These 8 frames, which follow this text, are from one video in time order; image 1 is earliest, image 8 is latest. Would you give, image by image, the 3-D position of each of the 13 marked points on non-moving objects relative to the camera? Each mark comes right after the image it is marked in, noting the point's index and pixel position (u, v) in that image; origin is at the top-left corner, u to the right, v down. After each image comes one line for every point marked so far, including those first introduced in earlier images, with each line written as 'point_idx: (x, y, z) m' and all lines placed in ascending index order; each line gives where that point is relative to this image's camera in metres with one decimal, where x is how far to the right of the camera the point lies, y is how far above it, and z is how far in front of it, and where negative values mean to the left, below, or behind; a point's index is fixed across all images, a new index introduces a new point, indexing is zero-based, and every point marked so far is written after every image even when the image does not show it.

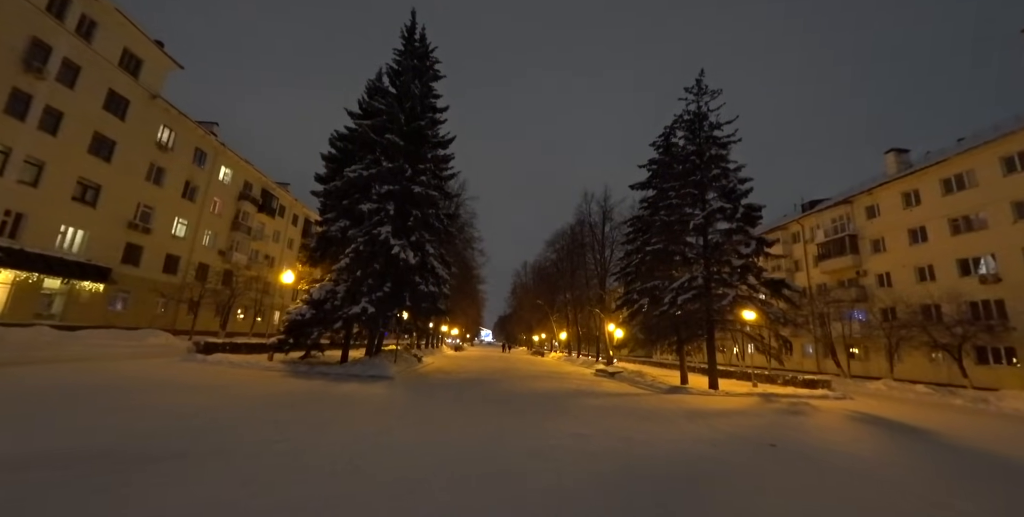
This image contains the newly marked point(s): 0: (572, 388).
0: (+2.5, -5.2, +16.7) m
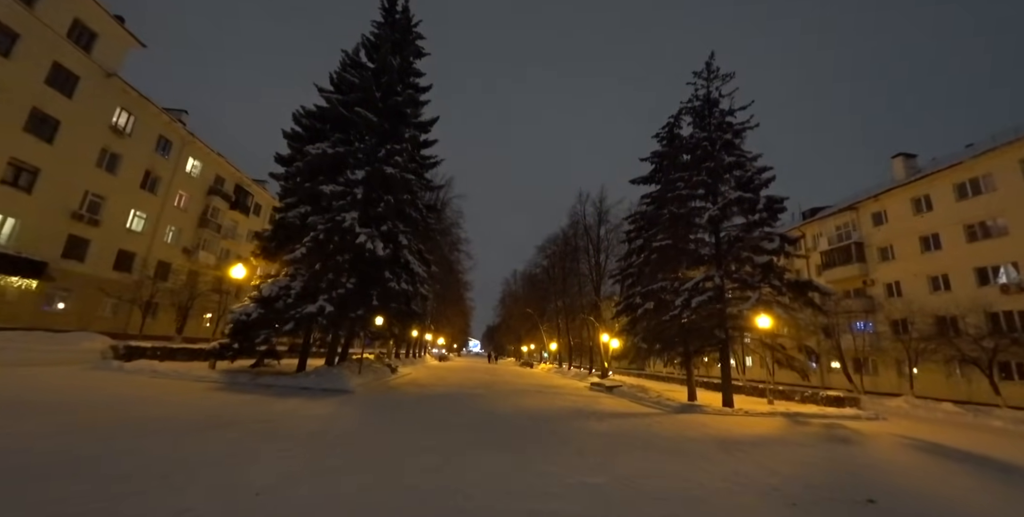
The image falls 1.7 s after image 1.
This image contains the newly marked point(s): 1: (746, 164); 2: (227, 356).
0: (+1.9, -5.0, +14.1) m
1: (+9.5, +3.8, +17.3) m
2: (-10.3, -3.5, +15.3) m
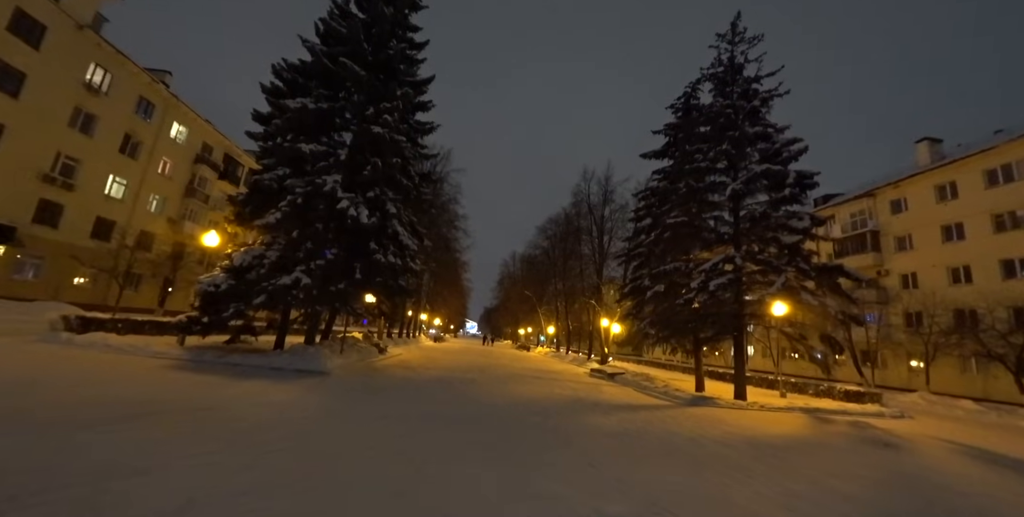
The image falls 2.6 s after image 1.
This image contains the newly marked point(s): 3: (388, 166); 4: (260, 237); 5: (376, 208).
0: (+1.8, -4.2, +12.8) m
1: (+9.6, +4.5, +15.6) m
2: (-10.4, -2.3, +13.9) m
3: (-4.5, +3.4, +15.3) m
4: (-8.7, +0.7, +14.6) m
5: (-4.8, +1.8, +15.0) m
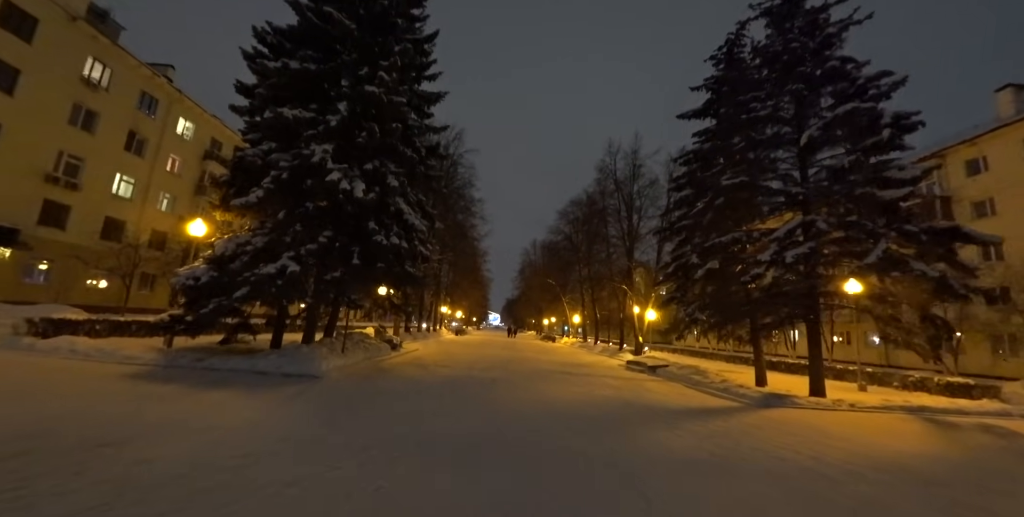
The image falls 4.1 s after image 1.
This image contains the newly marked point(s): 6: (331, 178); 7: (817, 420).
0: (+2.6, -3.5, +10.5) m
1: (+10.2, +5.6, +12.7) m
2: (-9.6, -2.1, +12.1) m
3: (-3.9, +3.9, +13.2) m
4: (-8.0, +1.1, +12.8) m
5: (-4.2, +2.3, +12.9) m
6: (-4.8, +2.1, +11.2) m
7: (+6.8, -3.6, +9.5) m
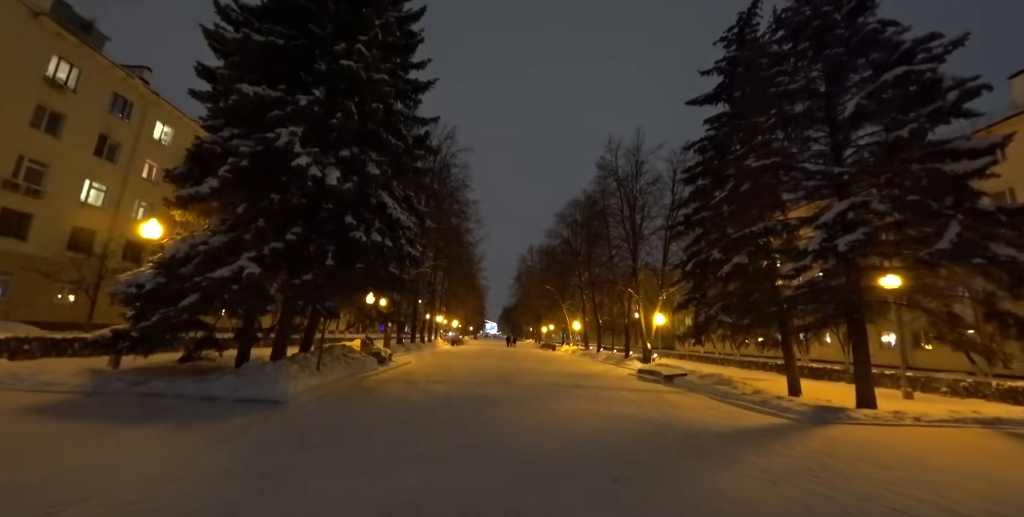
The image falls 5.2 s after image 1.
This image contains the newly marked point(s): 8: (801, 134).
0: (+2.7, -3.3, +8.7) m
1: (+10.1, +5.9, +11.3) m
2: (-9.5, -2.2, +10.3) m
3: (-3.9, +3.9, +11.5) m
4: (-7.9, +1.0, +11.0) m
5: (-4.2, +2.3, +11.2) m
6: (-4.8, +2.1, +9.5) m
7: (+7.0, -3.4, +7.8) m
8: (+8.4, +3.6, +12.3) m
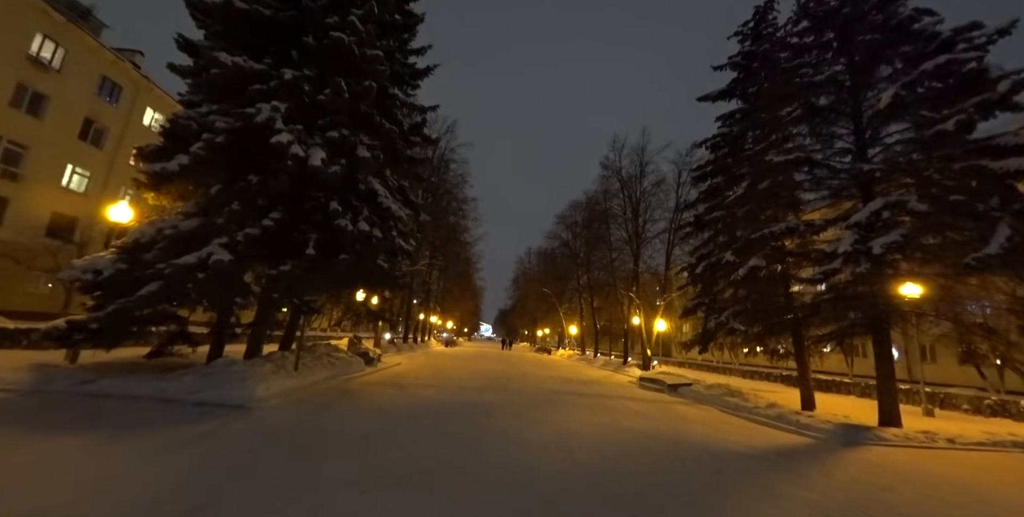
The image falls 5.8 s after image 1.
0: (+2.6, -3.3, +7.8) m
1: (+10.2, +5.7, +10.5) m
2: (-9.6, -1.8, +9.3) m
3: (-3.8, +4.1, +10.6) m
4: (-7.9, +1.3, +10.0) m
5: (-4.1, +2.5, +10.2) m
6: (-4.7, +2.4, +8.5) m
7: (+6.9, -3.4, +6.9) m
8: (+8.5, +3.5, +11.5) m
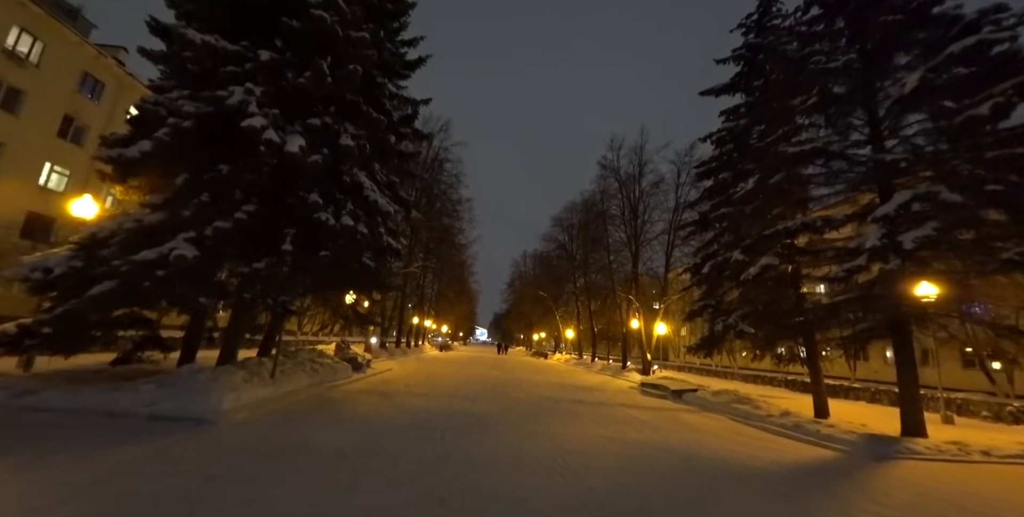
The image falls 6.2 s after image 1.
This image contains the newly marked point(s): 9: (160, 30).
0: (+2.6, -3.2, +7.0) m
1: (+10.1, +5.7, +9.9) m
2: (-9.6, -1.7, +8.4) m
3: (-3.9, +4.2, +9.8) m
4: (-8.0, +1.3, +9.2) m
5: (-4.2, +2.5, +9.5) m
6: (-4.8, +2.5, +7.7) m
7: (+6.9, -3.3, +6.2) m
8: (+8.4, +3.6, +10.8) m
9: (-9.4, +6.0, +11.2) m
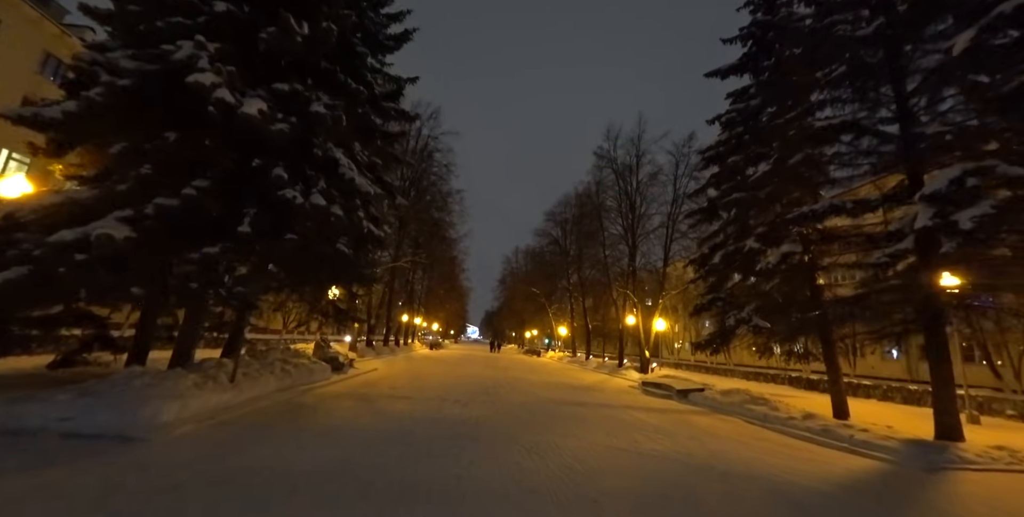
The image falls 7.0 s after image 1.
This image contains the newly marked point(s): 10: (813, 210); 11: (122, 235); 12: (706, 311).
0: (+2.6, -2.9, +6.0) m
1: (+10.1, +6.0, +8.9) m
2: (-9.7, -1.5, +7.1) m
3: (-4.0, +4.4, +8.6) m
4: (-8.0, +1.6, +7.9) m
5: (-4.3, +2.8, +8.2) m
6: (-4.8, +2.7, +6.5) m
7: (+6.9, -3.1, +5.3) m
8: (+8.3, +3.8, +9.9) m
9: (-9.5, +6.3, +9.9) m
10: (+6.9, +1.1, +9.8) m
11: (-5.7, +0.3, +6.3) m
12: (+6.6, -1.7, +14.3) m
